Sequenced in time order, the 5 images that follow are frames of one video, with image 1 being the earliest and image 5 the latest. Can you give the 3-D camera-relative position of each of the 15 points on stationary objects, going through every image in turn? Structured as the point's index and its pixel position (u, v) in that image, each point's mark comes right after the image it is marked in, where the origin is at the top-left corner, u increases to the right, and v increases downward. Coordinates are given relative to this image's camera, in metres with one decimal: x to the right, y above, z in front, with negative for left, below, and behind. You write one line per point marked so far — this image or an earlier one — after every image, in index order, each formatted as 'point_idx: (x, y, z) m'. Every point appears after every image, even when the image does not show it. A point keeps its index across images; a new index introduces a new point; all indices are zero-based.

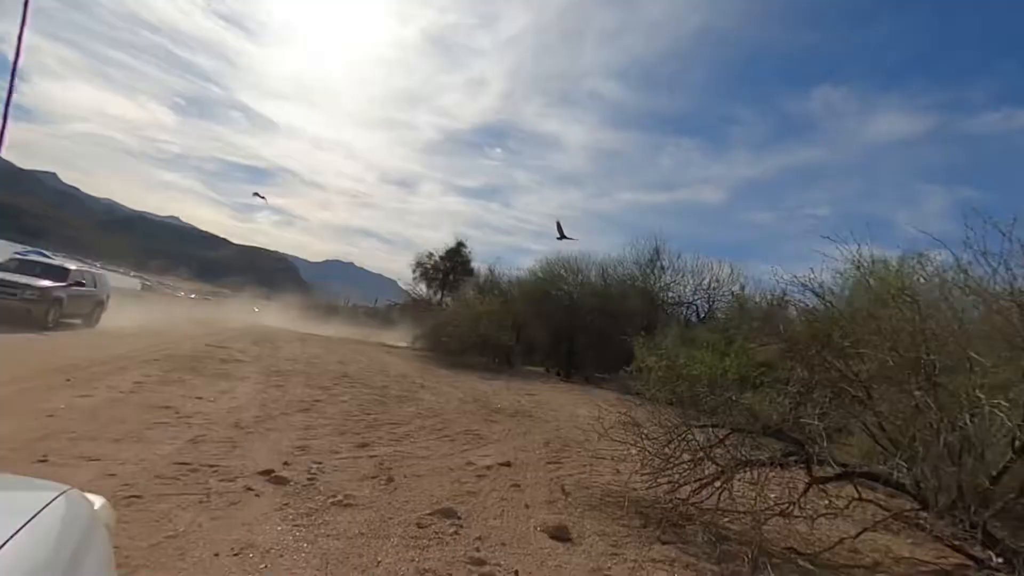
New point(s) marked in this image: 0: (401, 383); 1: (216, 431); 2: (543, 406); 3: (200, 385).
0: (-3.0, -2.5, +14.6) m
1: (-3.7, -1.8, +6.9) m
2: (+0.7, -2.8, +13.1) m
3: (-5.8, -1.8, +10.3) m
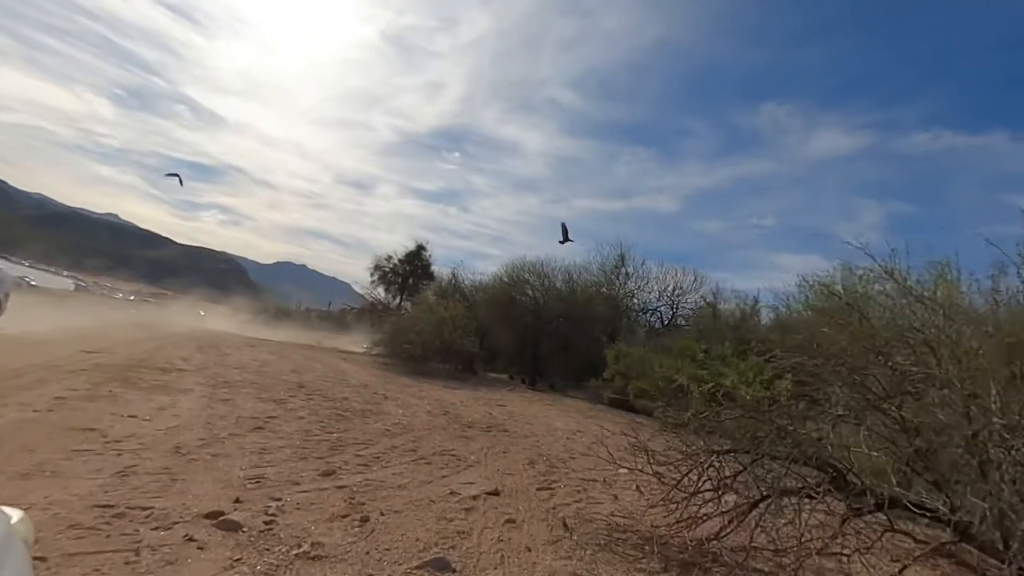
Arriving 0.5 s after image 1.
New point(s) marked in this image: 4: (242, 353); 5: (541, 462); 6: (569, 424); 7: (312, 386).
0: (-3.7, -2.6, +13.5) m
1: (-3.8, -1.8, +5.8) m
2: (+0.1, -3.0, +12.4) m
3: (-6.2, -1.9, +9.1) m
4: (-9.4, -2.2, +19.0) m
5: (+0.4, -2.5, +7.9) m
6: (+1.2, -3.0, +11.9) m
7: (-5.0, -2.4, +13.7) m
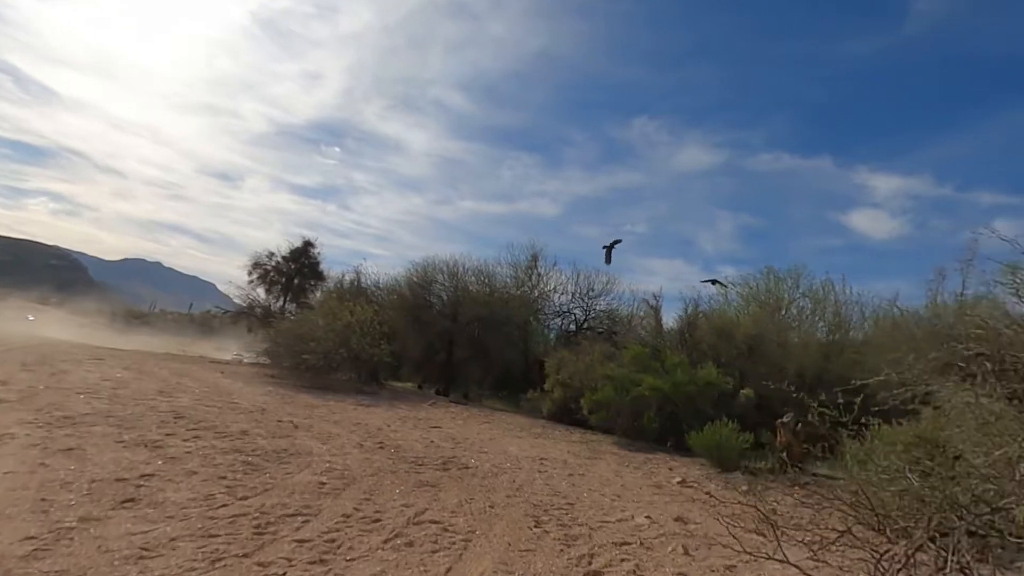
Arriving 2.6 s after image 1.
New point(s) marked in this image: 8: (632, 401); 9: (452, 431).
0: (-4.8, -2.6, +10.7) m
1: (-3.3, -1.8, +3.1) m
2: (-0.9, -3.0, +10.4) m
3: (-6.4, -1.9, +5.8) m
4: (-11.5, -2.2, +14.9) m
5: (+0.4, -2.5, +6.0) m
6: (+0.3, -3.1, +10.1) m
7: (-6.2, -2.4, +10.6) m
8: (+2.7, -2.5, +12.3) m
9: (-1.3, -3.2, +12.3) m
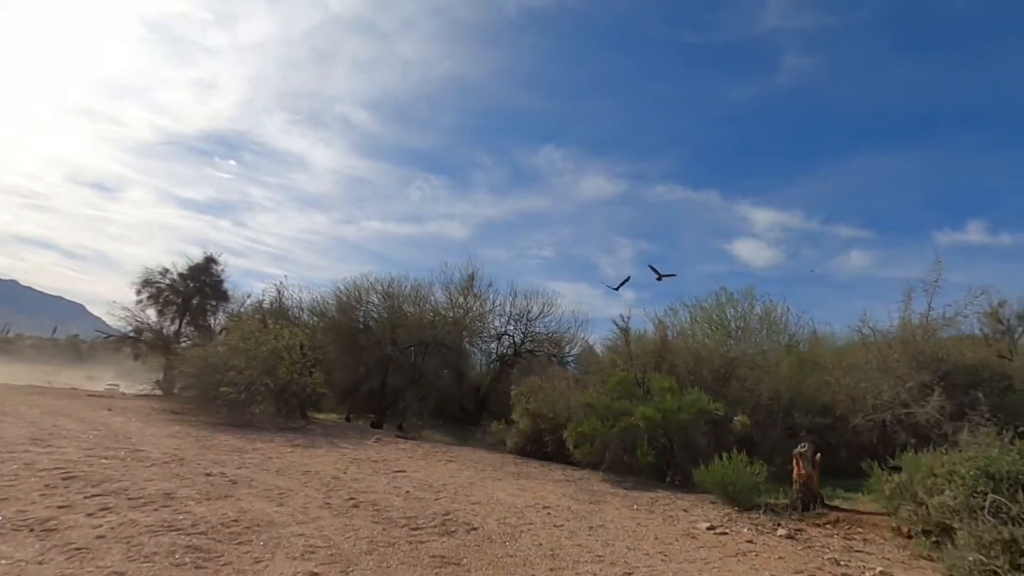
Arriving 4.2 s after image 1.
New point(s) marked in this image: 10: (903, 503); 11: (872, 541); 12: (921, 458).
0: (-4.9, -2.9, +8.4) m
1: (-2.2, -1.8, +1.2) m
2: (-1.0, -3.3, +8.7) m
3: (-5.7, -1.9, +3.4) m
4: (-12.2, -2.6, +11.4) m
5: (+1.0, -2.7, +4.6) m
6: (+0.3, -3.4, +8.7) m
7: (-6.2, -2.7, +8.1) m
8: (+2.2, -2.9, +11.3) m
9: (-1.7, -3.6, +10.5) m
10: (+5.4, -3.0, +7.7) m
11: (+4.9, -3.4, +7.5) m
12: (+5.9, -2.5, +8.0) m
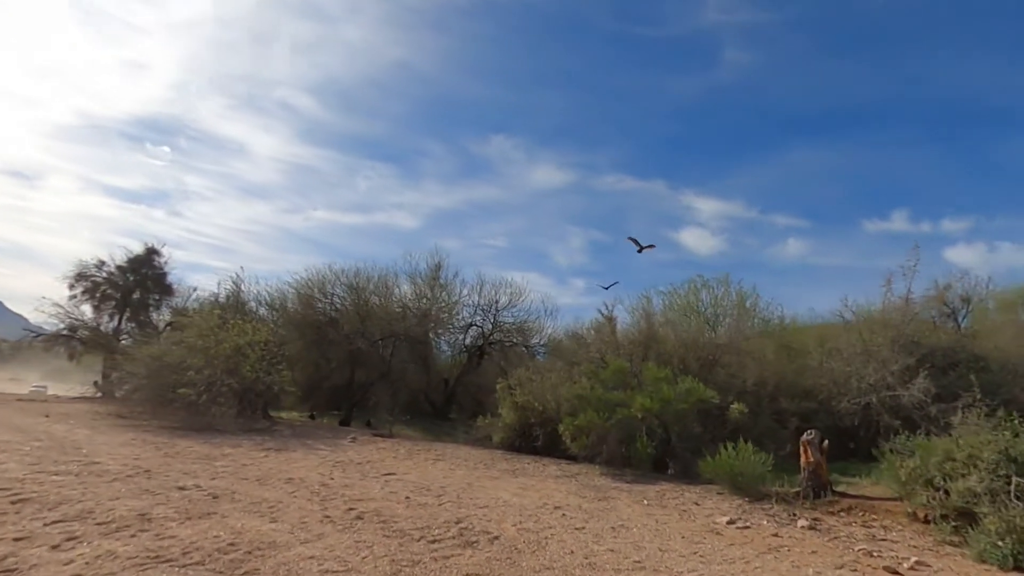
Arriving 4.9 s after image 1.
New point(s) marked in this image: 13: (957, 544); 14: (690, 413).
0: (-4.8, -2.8, +7.5) m
1: (-1.5, -1.8, +0.5) m
2: (-0.8, -3.1, +8.1) m
3: (-5.1, -1.9, +2.4) m
4: (-12.3, -2.6, +9.9) m
5: (+1.4, -2.6, +4.2) m
6: (+0.4, -3.2, +8.2) m
7: (-6.0, -2.6, +7.1) m
8: (+2.1, -2.7, +10.9) m
9: (-1.8, -3.4, +9.9) m
10: (+5.6, -2.8, +7.7) m
11: (+5.1, -3.2, +7.4) m
12: (+6.1, -2.2, +8.0) m
13: (+5.5, -3.2, +6.8) m
14: (+3.6, -2.5, +11.1) m
